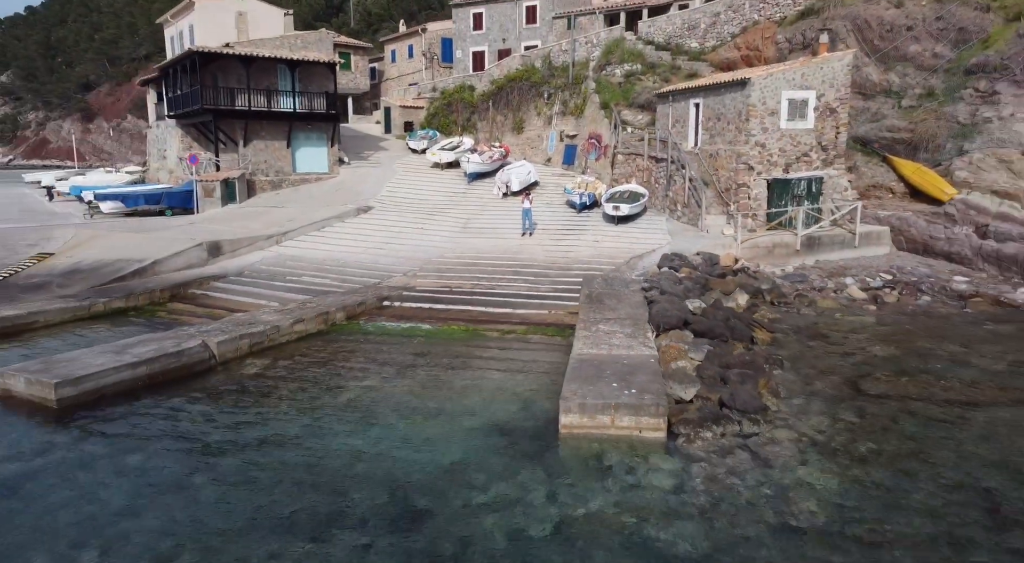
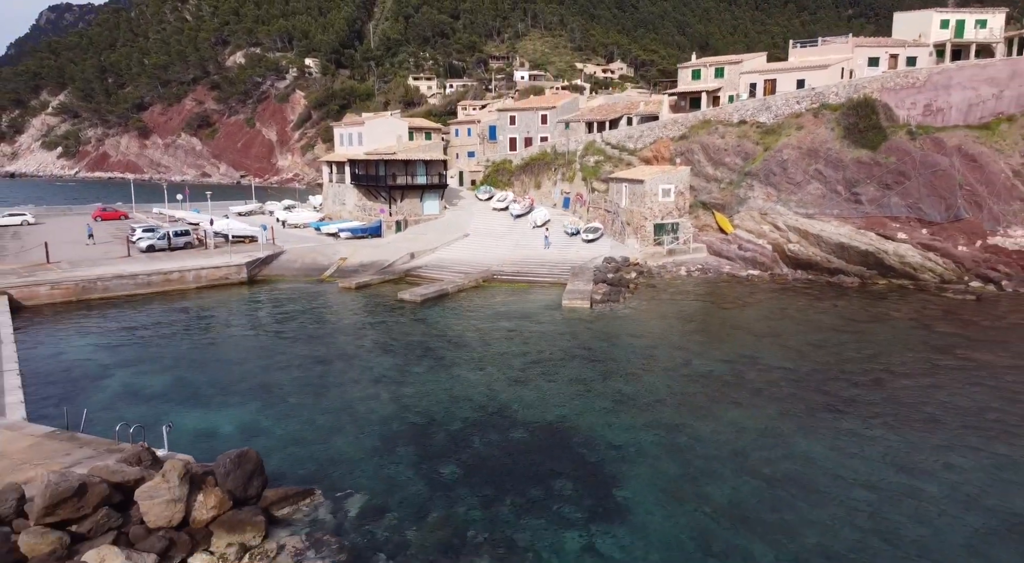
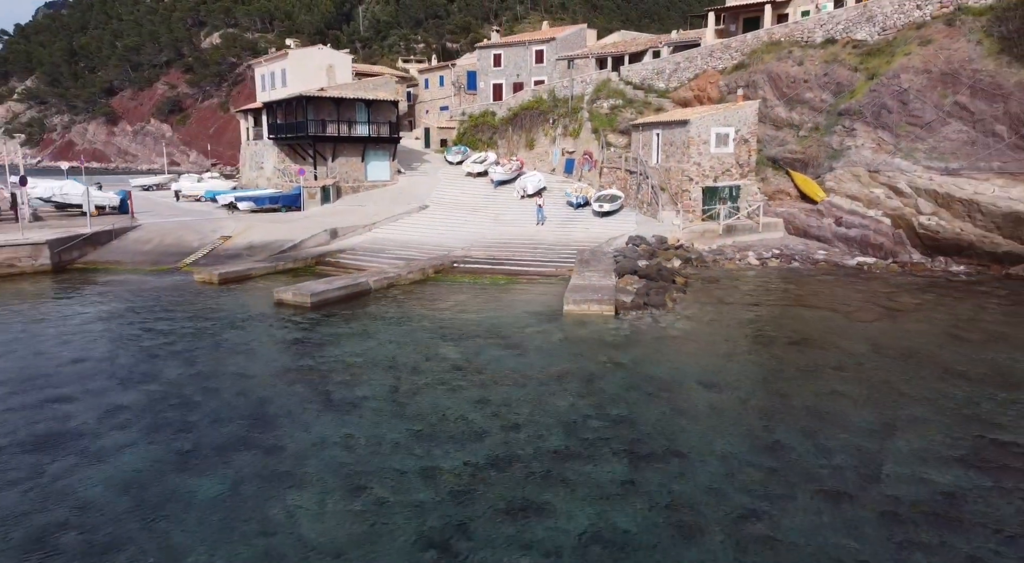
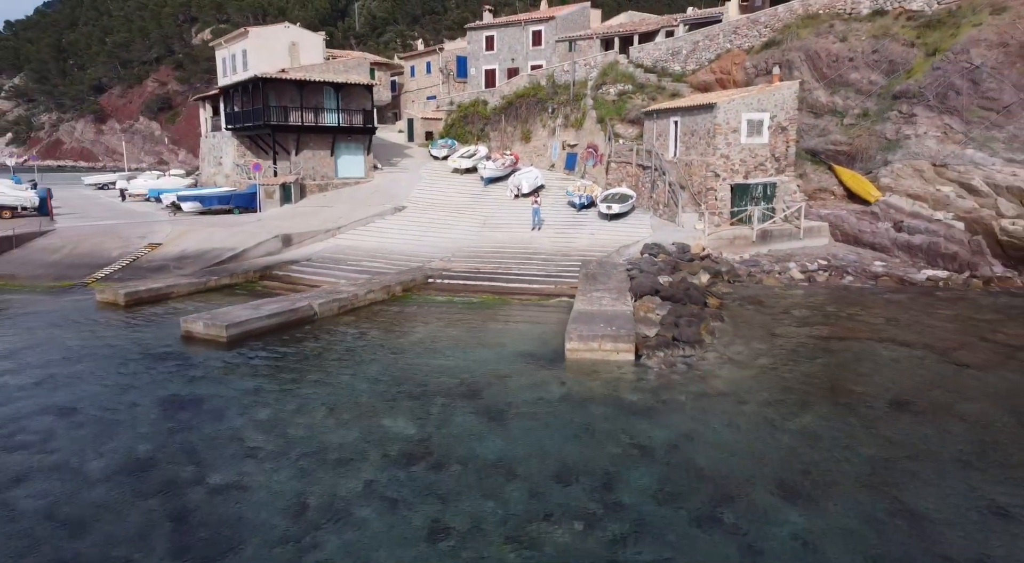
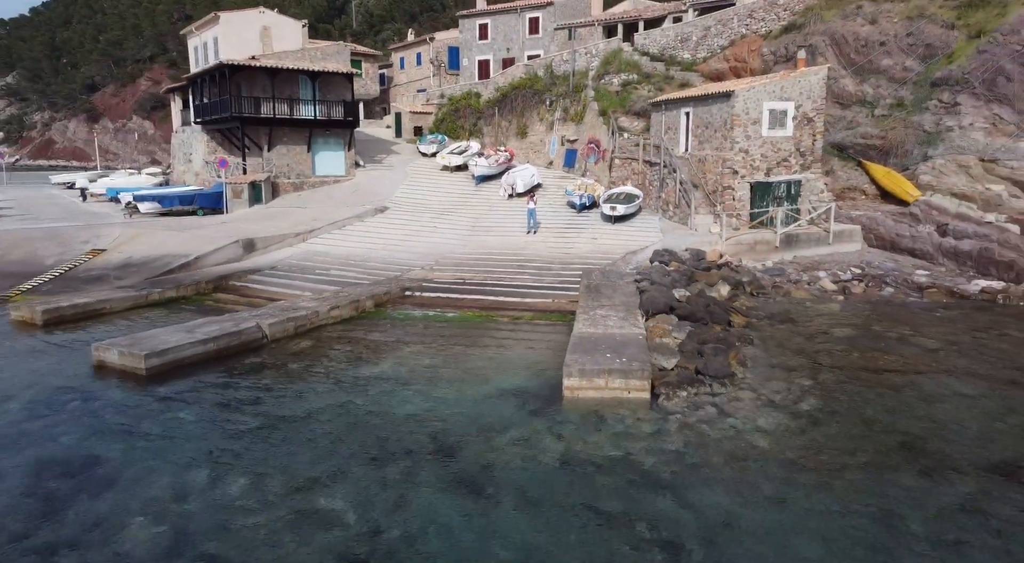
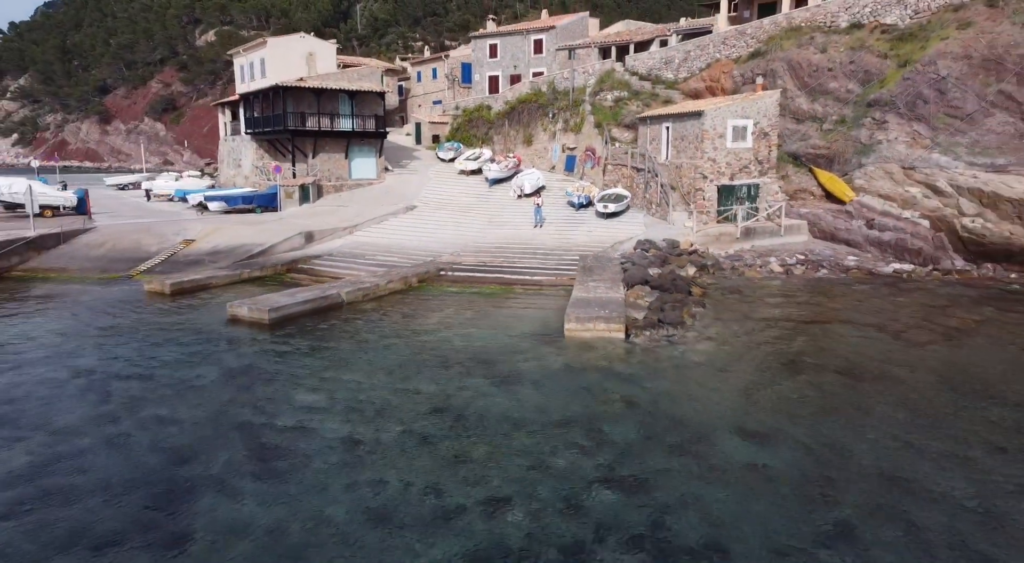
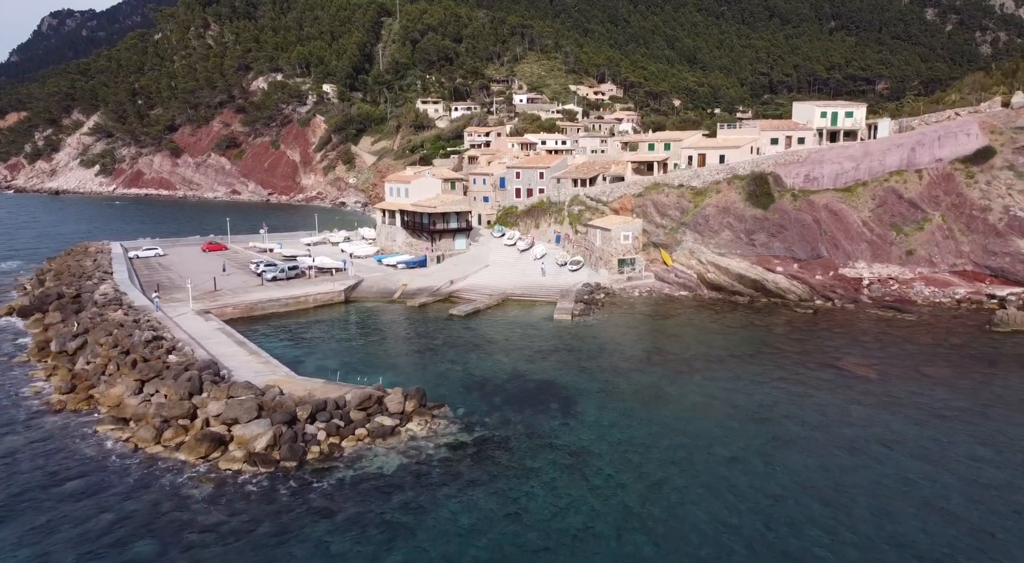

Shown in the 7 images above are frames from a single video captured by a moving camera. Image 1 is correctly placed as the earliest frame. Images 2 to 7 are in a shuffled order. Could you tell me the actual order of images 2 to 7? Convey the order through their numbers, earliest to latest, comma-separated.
5, 4, 6, 3, 2, 7
